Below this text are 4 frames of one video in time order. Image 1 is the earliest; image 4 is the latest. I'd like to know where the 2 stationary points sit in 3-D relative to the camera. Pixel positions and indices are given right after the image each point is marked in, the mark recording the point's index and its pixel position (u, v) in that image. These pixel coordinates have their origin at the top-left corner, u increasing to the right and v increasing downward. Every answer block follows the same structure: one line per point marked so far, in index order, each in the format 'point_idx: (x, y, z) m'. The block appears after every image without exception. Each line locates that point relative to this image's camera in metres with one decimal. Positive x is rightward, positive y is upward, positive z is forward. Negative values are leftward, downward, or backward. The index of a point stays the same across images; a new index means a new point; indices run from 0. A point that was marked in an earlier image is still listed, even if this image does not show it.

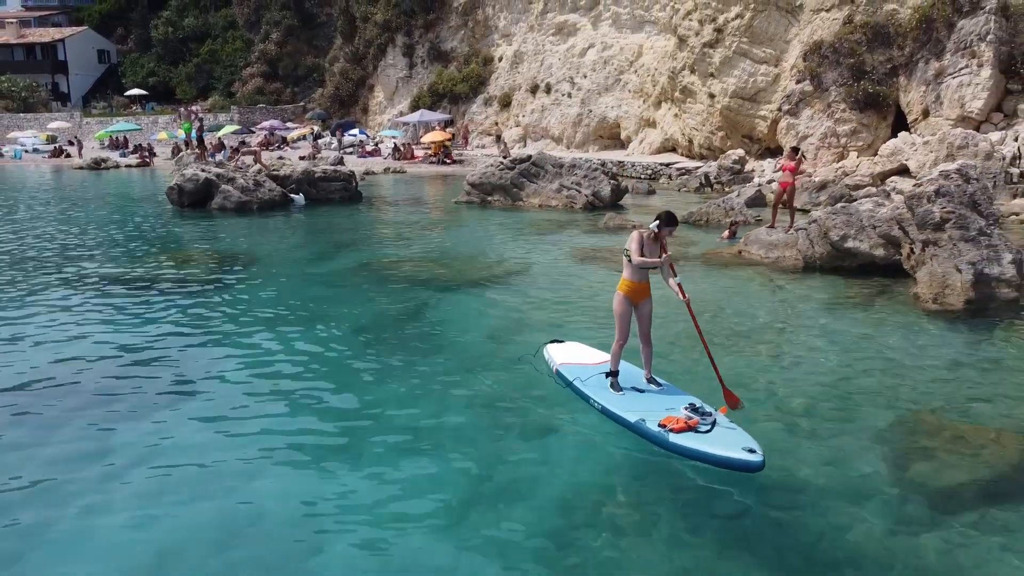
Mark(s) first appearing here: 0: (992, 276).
0: (+6.3, +0.2, +9.9) m
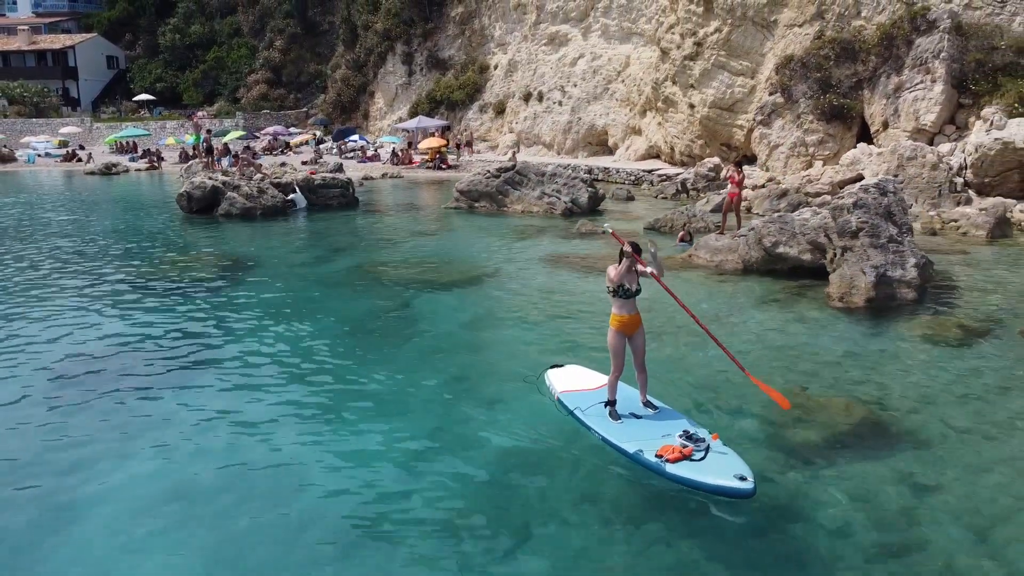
0: (+5.8, +0.1, +11.4) m
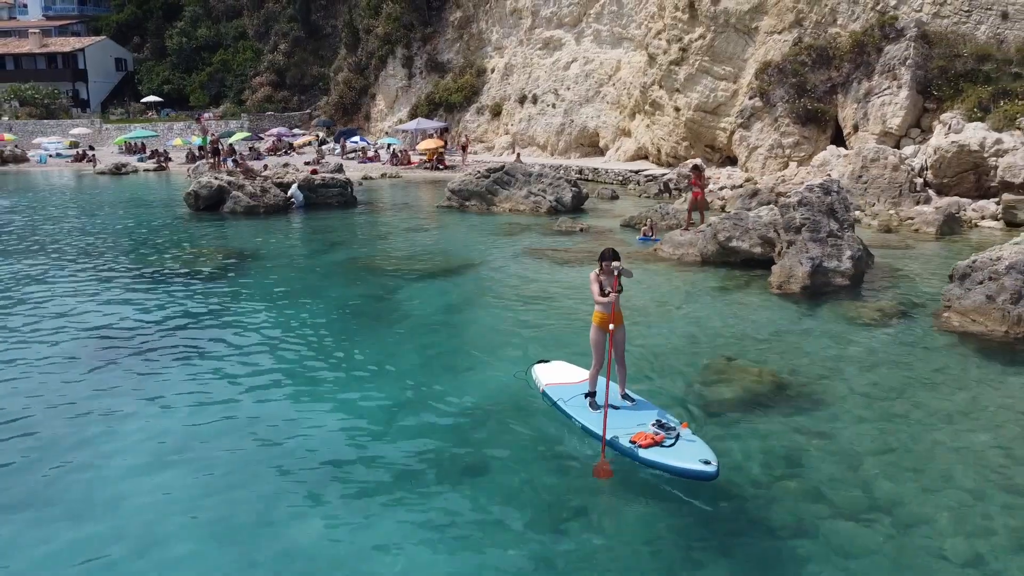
0: (+5.4, +0.3, +12.7) m
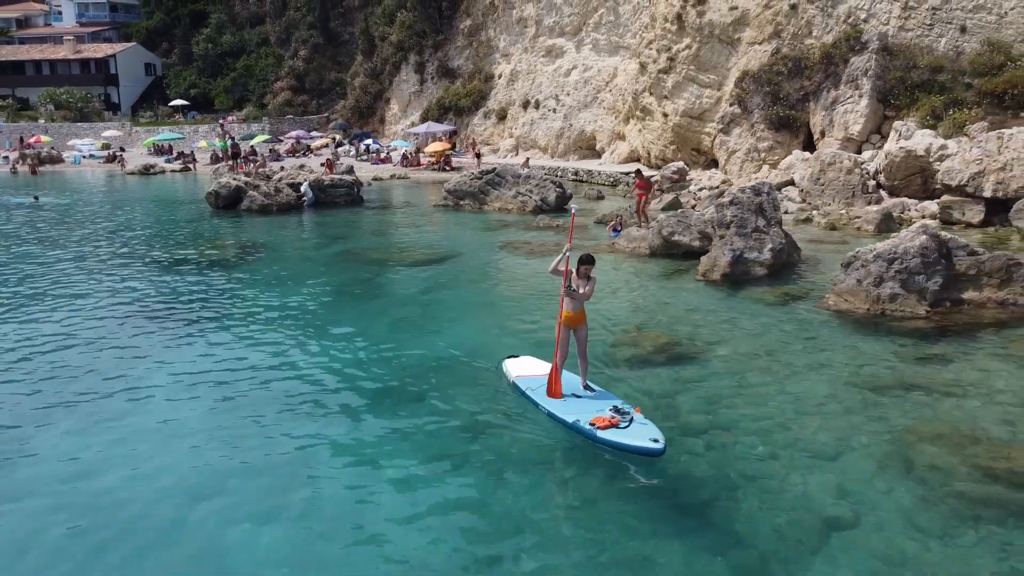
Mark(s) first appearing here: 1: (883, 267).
0: (+4.7, +0.6, +14.7) m
1: (+5.9, +0.3, +11.9) m
